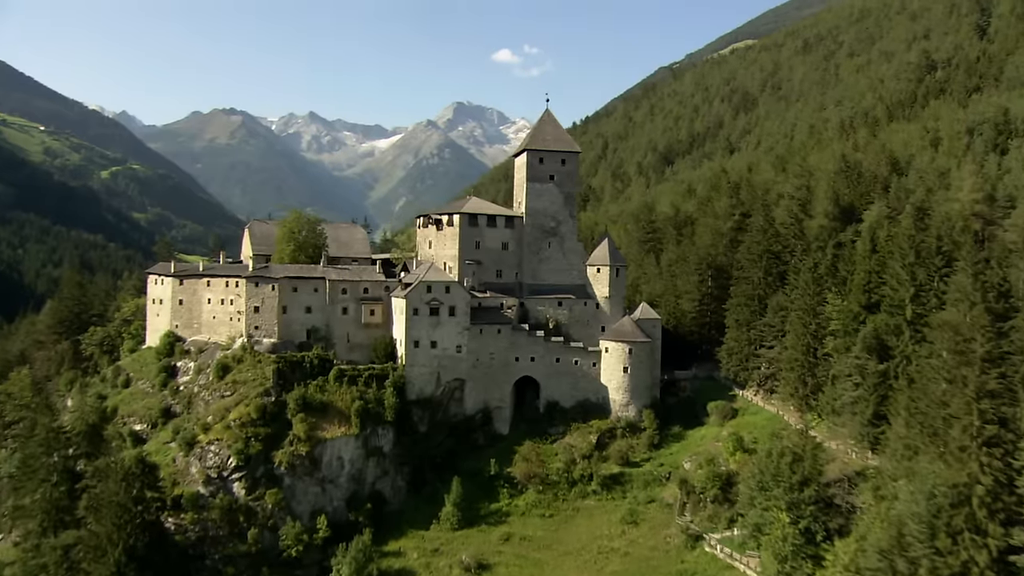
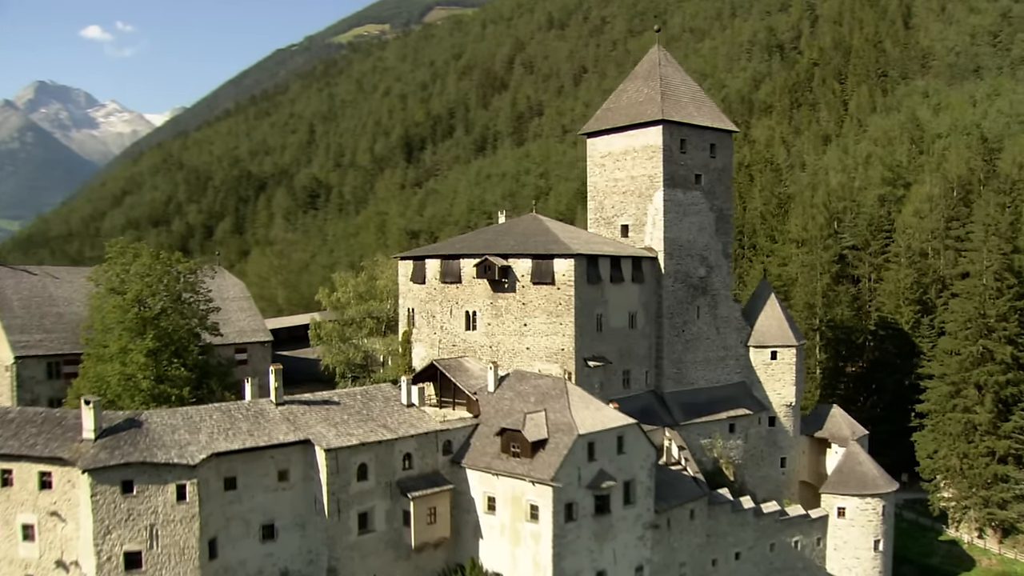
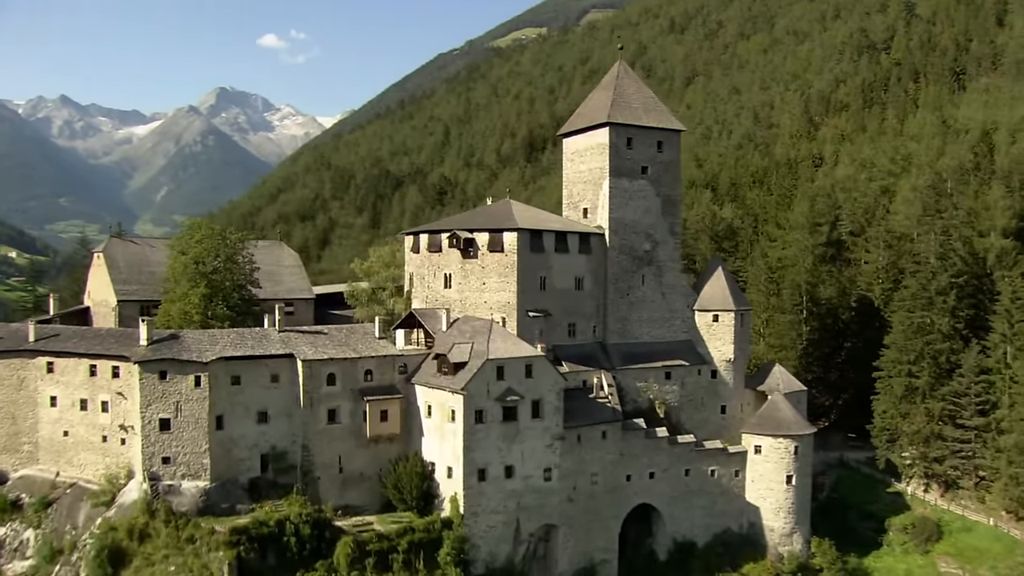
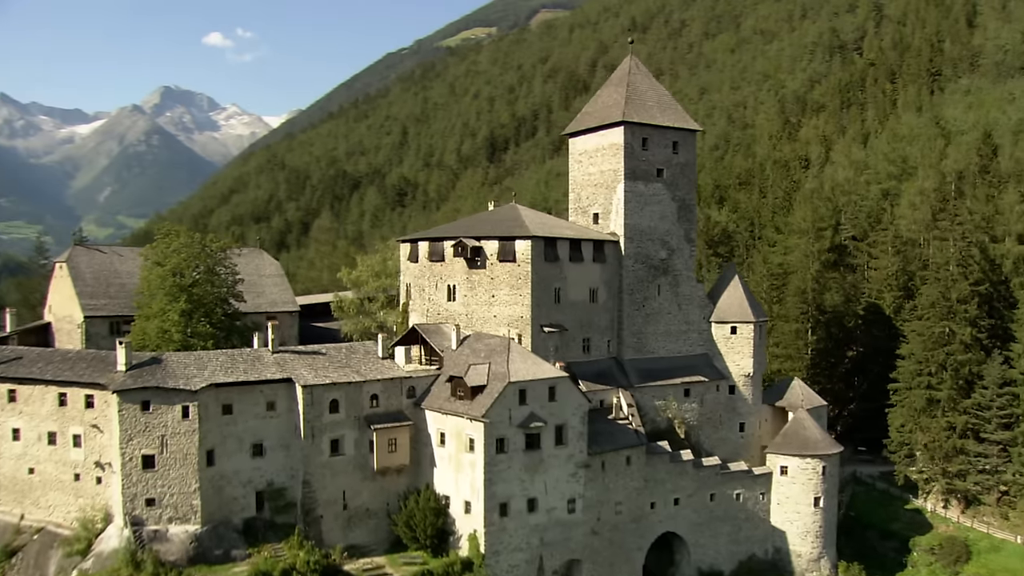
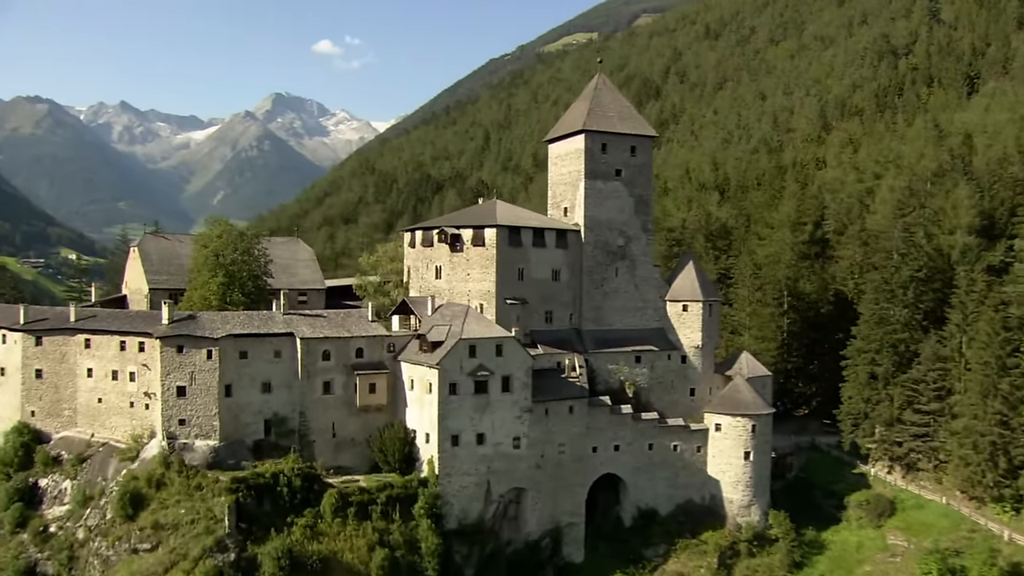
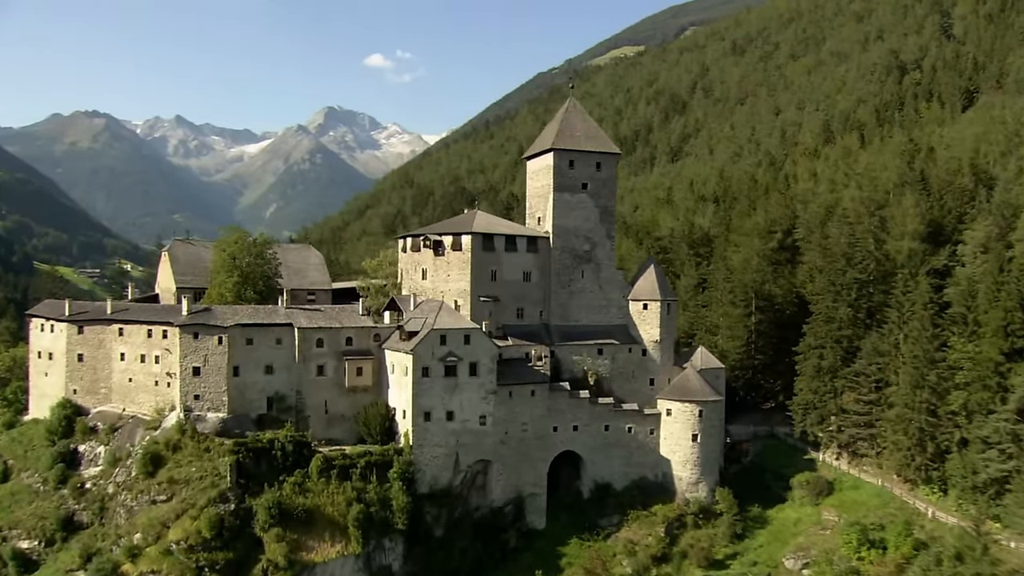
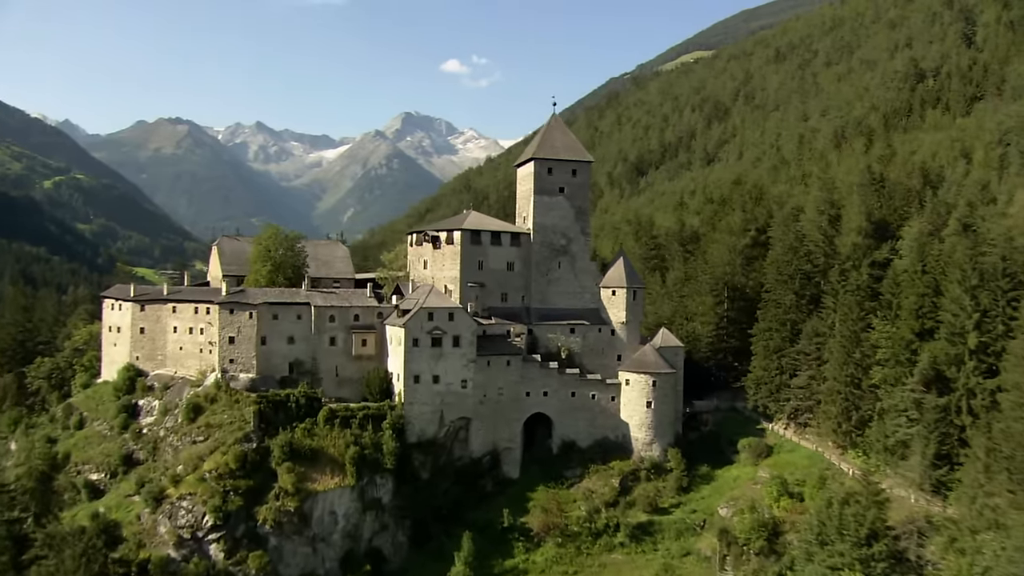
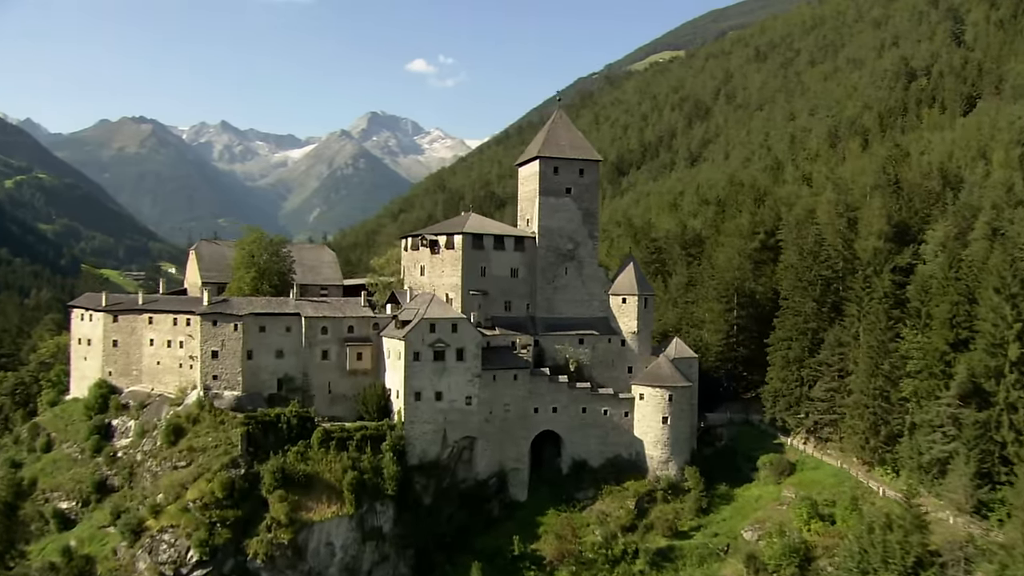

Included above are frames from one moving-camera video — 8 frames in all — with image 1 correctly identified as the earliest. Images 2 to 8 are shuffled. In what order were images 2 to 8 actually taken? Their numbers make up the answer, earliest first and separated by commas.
7, 8, 6, 5, 3, 4, 2
